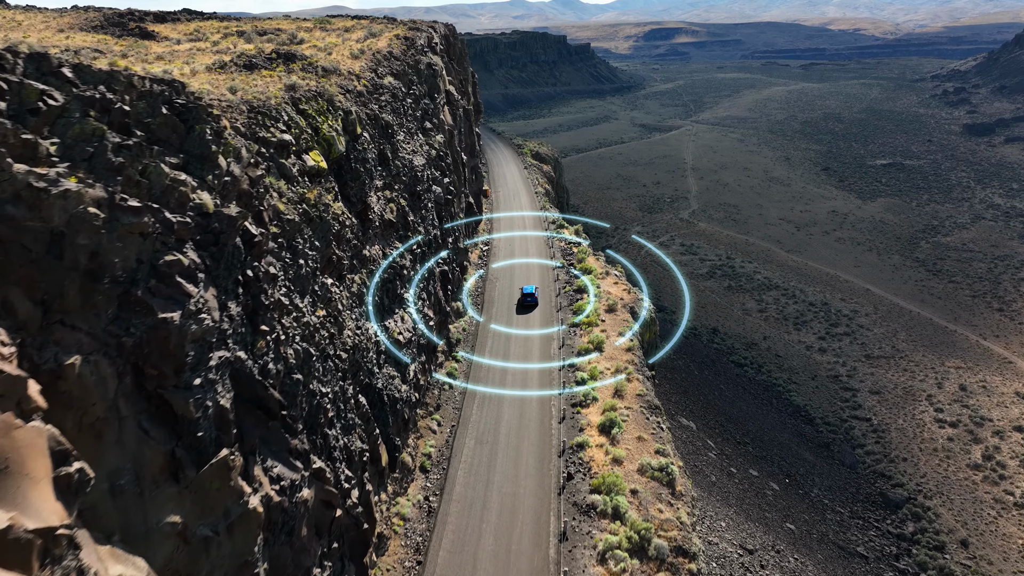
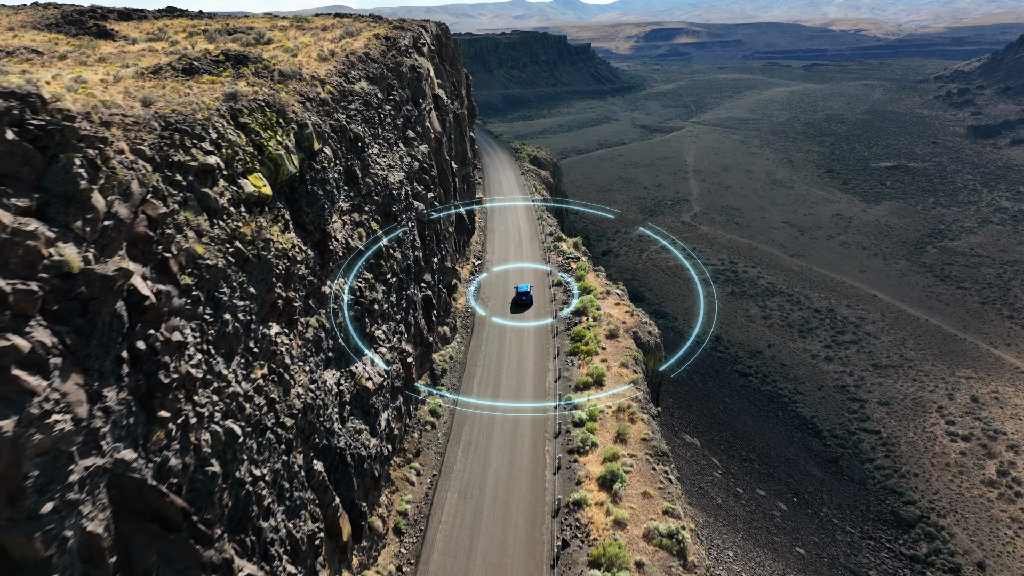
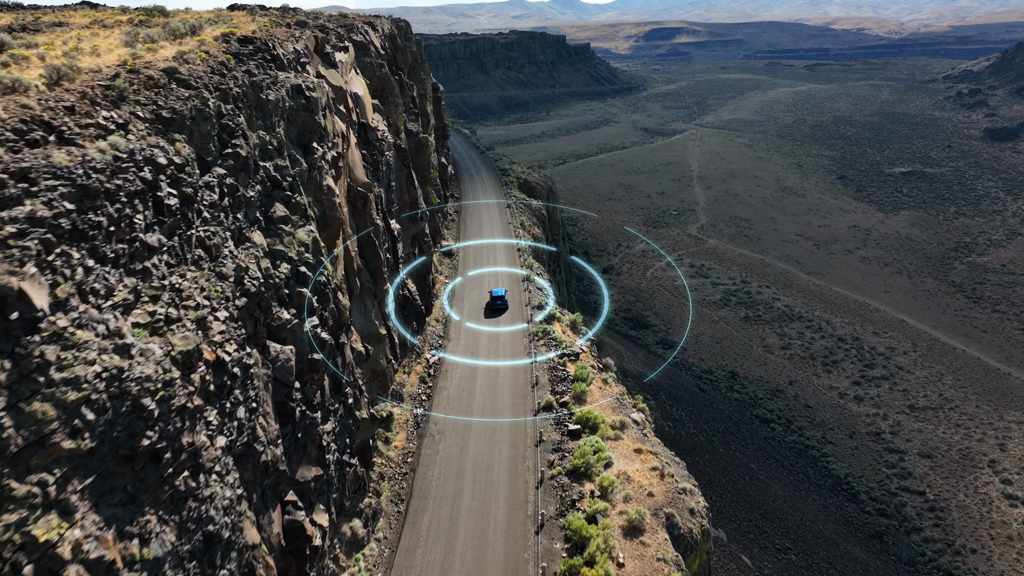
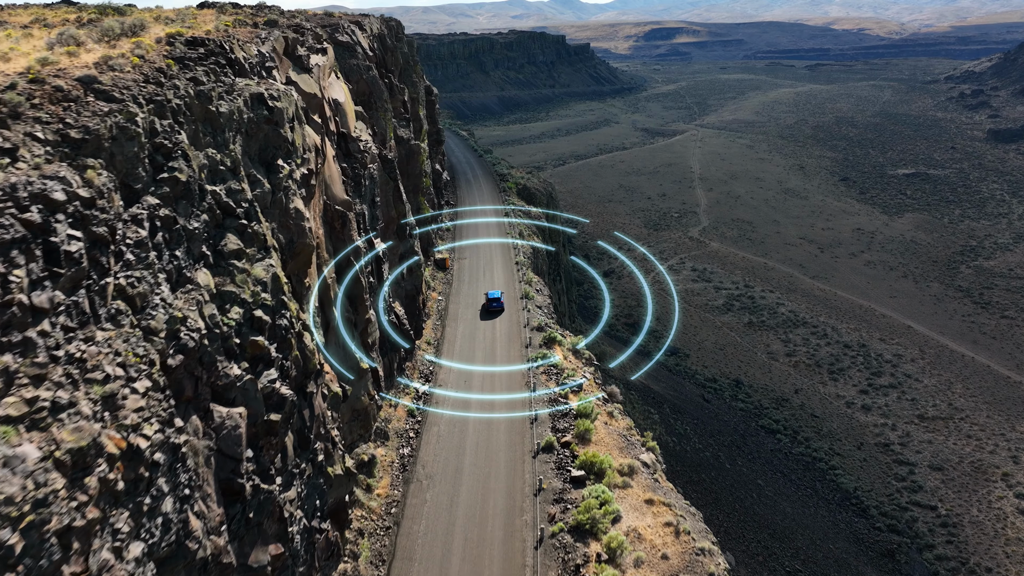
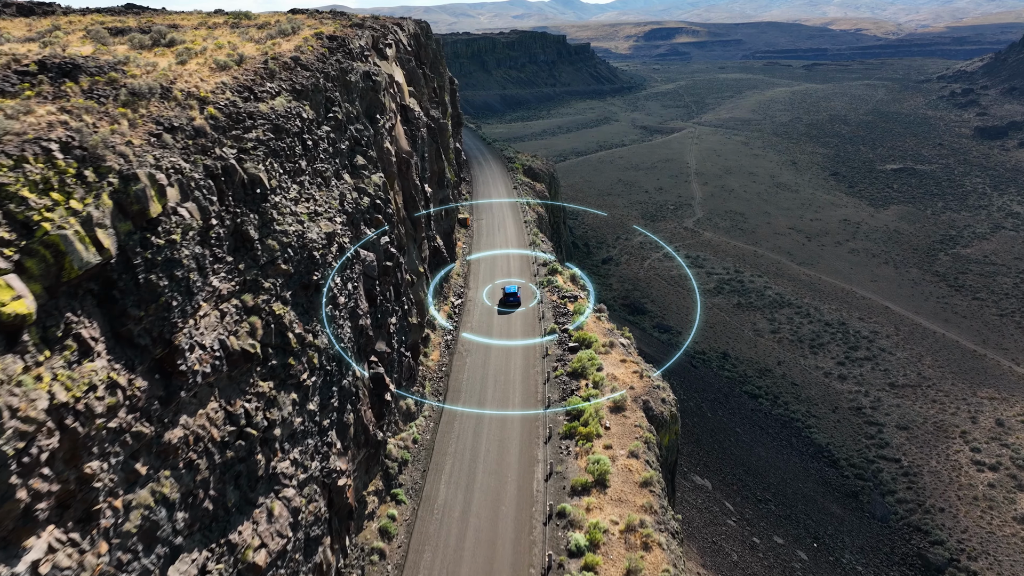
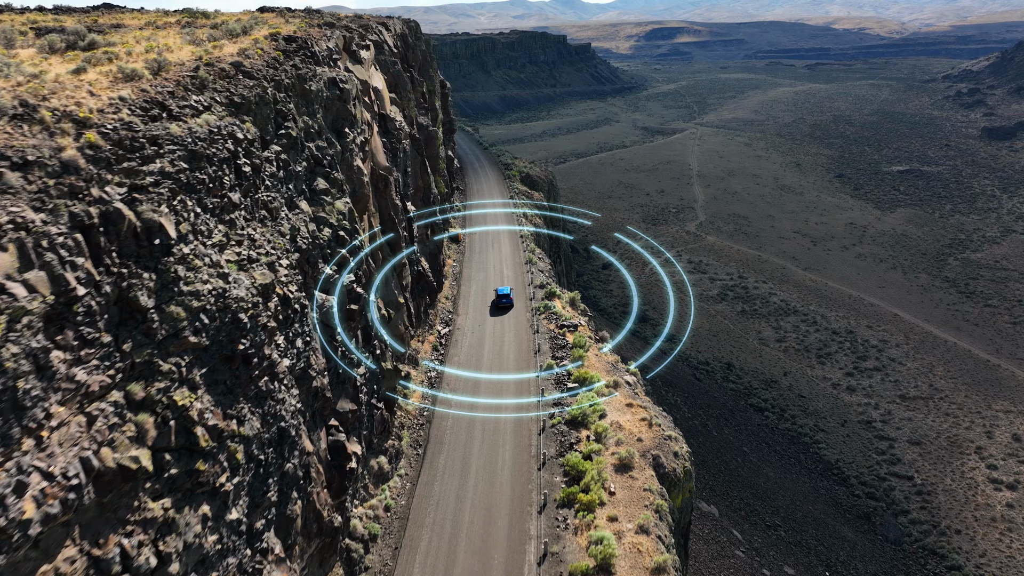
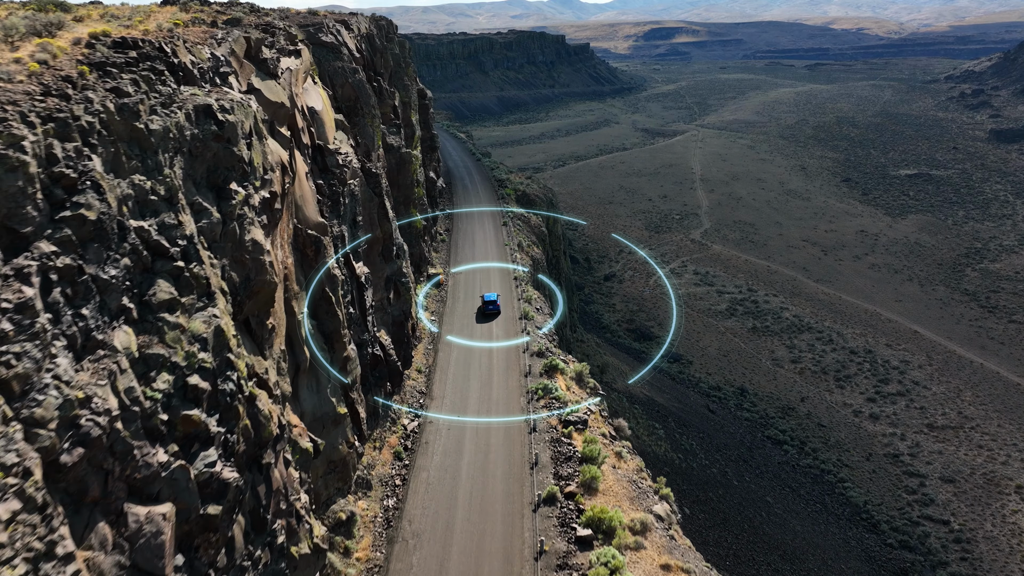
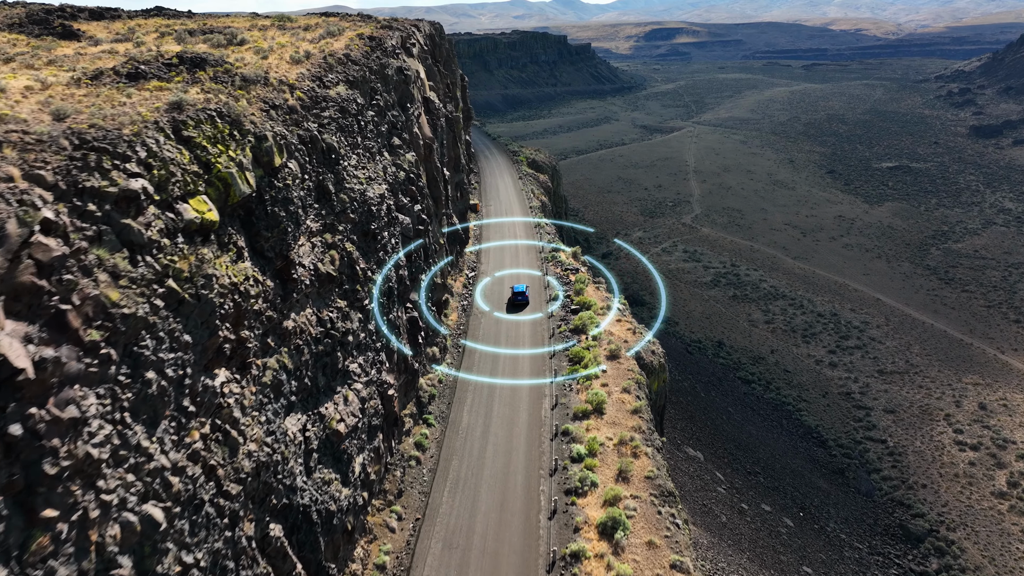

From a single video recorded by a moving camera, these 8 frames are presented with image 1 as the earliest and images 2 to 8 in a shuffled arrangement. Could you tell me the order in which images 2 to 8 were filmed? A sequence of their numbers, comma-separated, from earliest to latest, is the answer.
2, 8, 5, 6, 3, 4, 7
